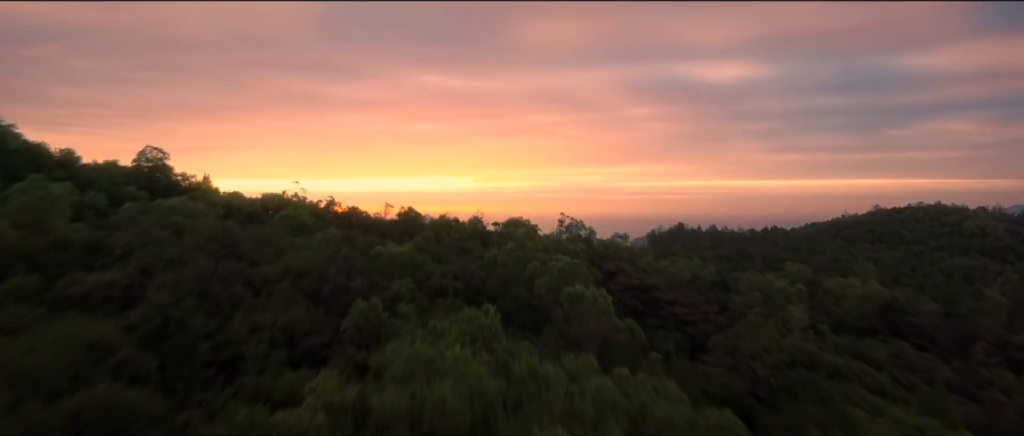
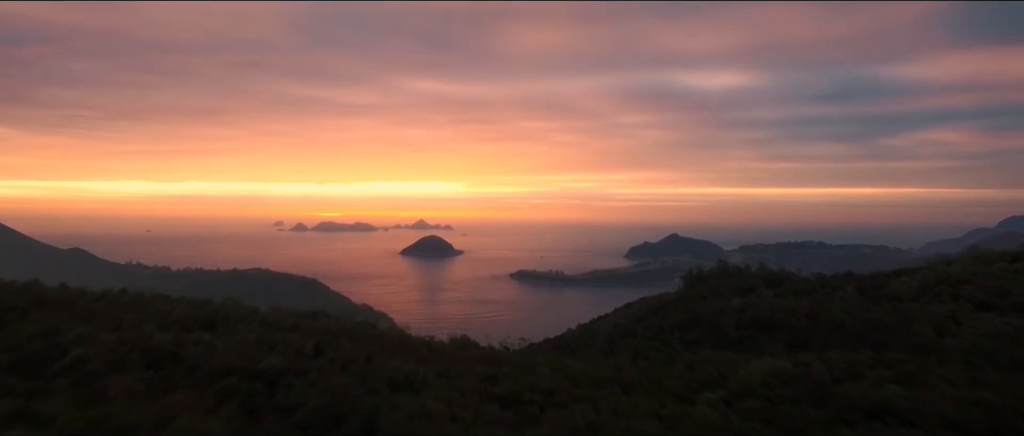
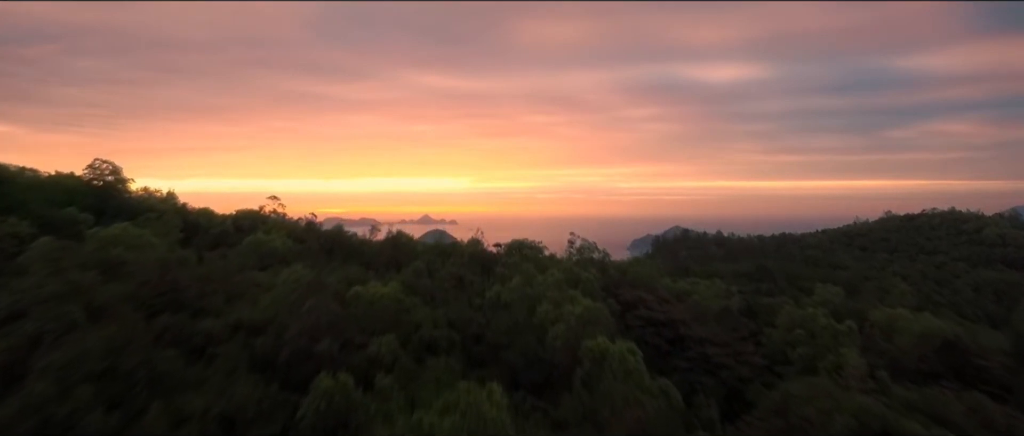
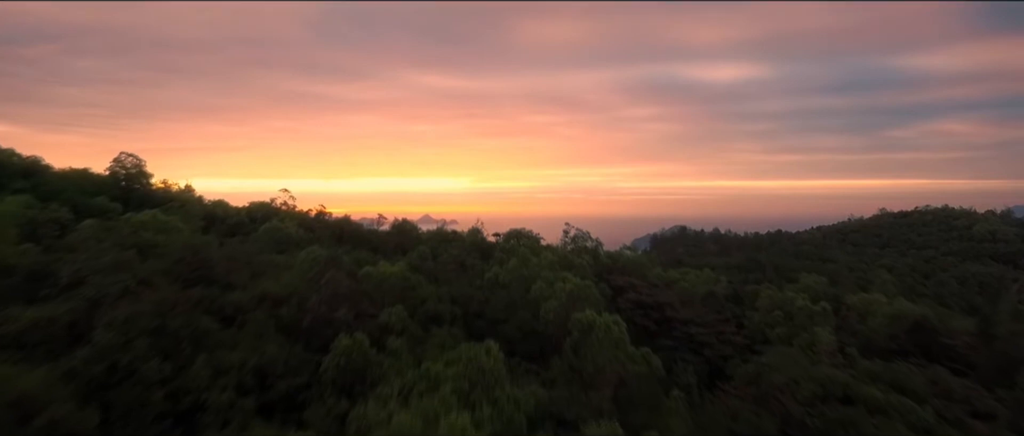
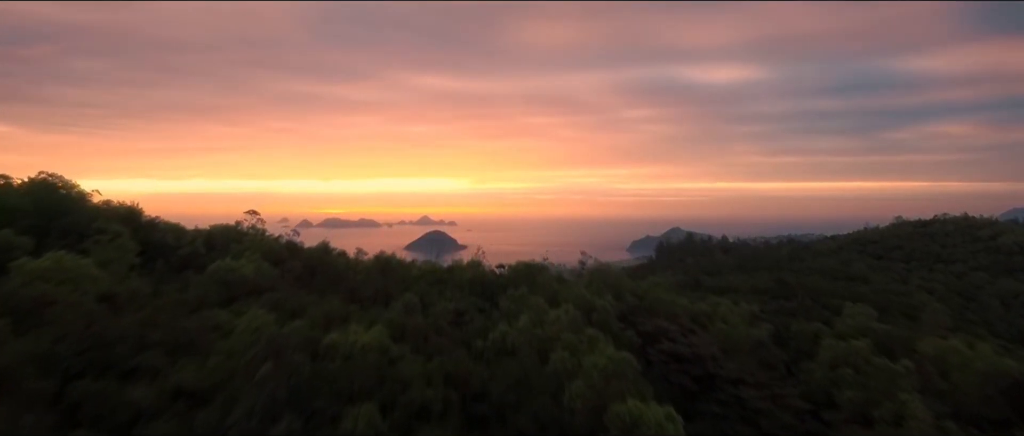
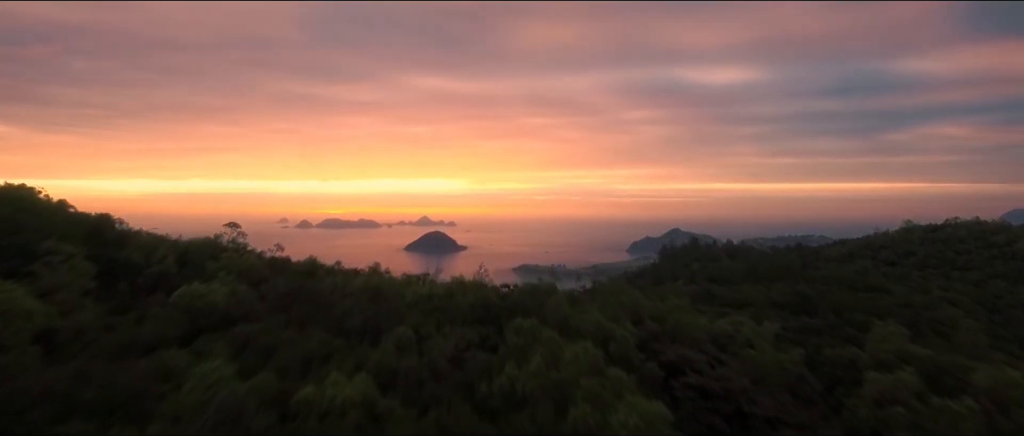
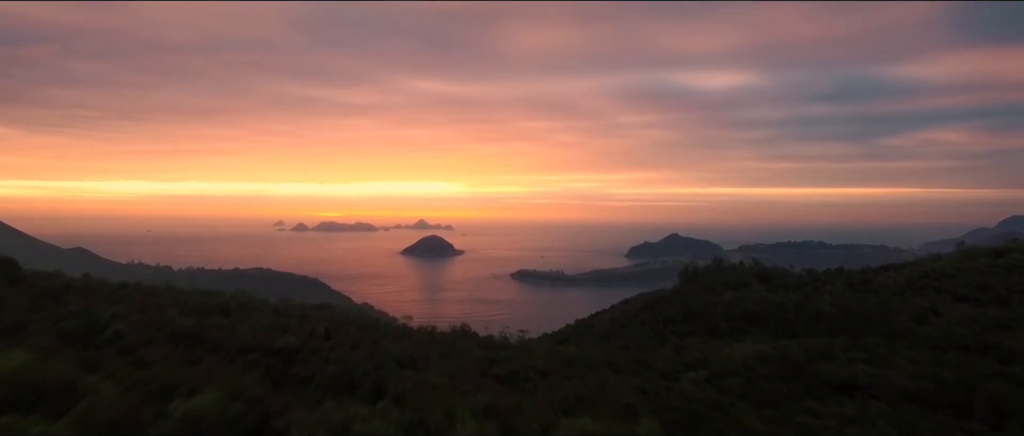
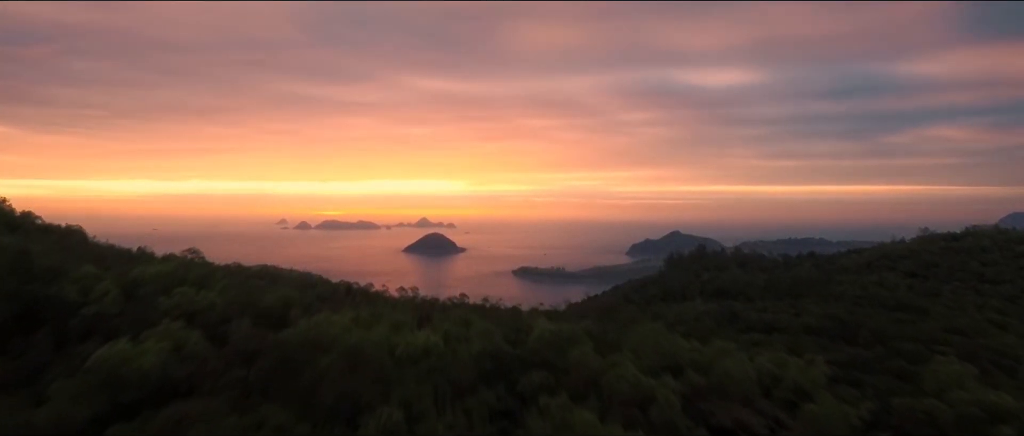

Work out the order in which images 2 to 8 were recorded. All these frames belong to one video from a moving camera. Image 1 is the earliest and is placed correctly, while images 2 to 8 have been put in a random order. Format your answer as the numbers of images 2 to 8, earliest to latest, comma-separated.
4, 3, 5, 6, 8, 7, 2
